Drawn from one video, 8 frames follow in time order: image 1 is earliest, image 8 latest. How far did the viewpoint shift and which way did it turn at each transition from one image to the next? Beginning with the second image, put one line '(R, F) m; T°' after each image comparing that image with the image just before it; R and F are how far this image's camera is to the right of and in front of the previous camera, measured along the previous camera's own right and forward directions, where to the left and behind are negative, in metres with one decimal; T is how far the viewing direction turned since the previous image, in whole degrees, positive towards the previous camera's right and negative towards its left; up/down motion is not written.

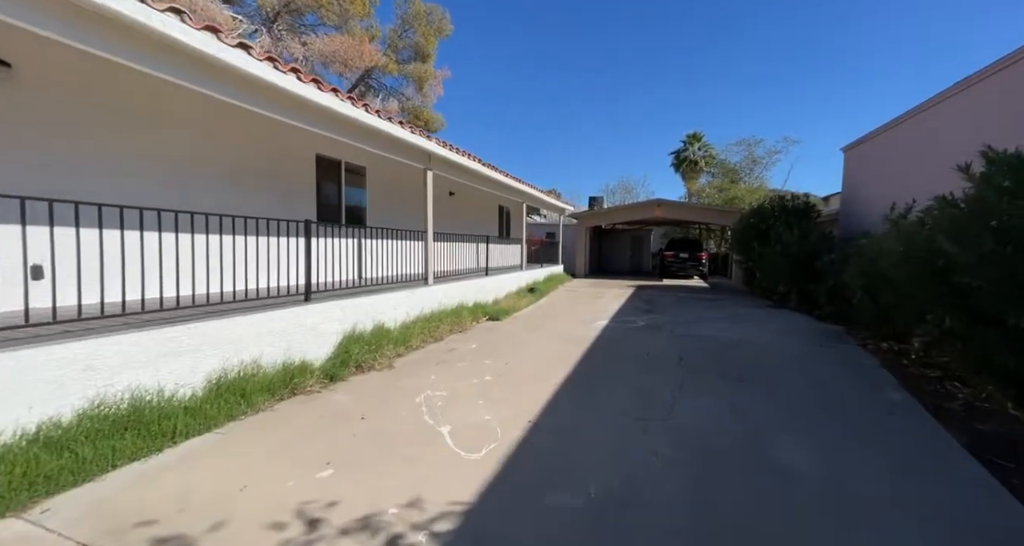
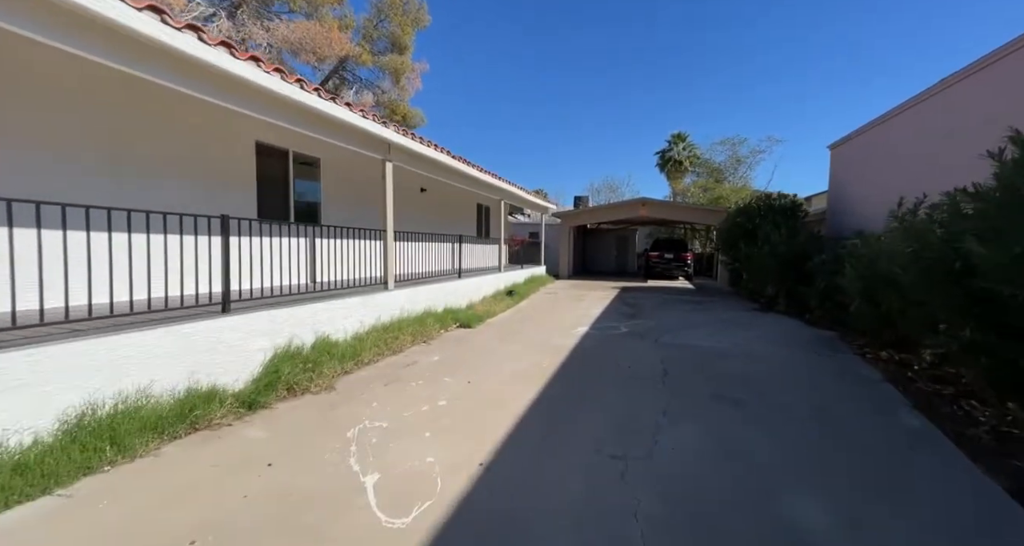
(+0.3, +0.6) m; +2°
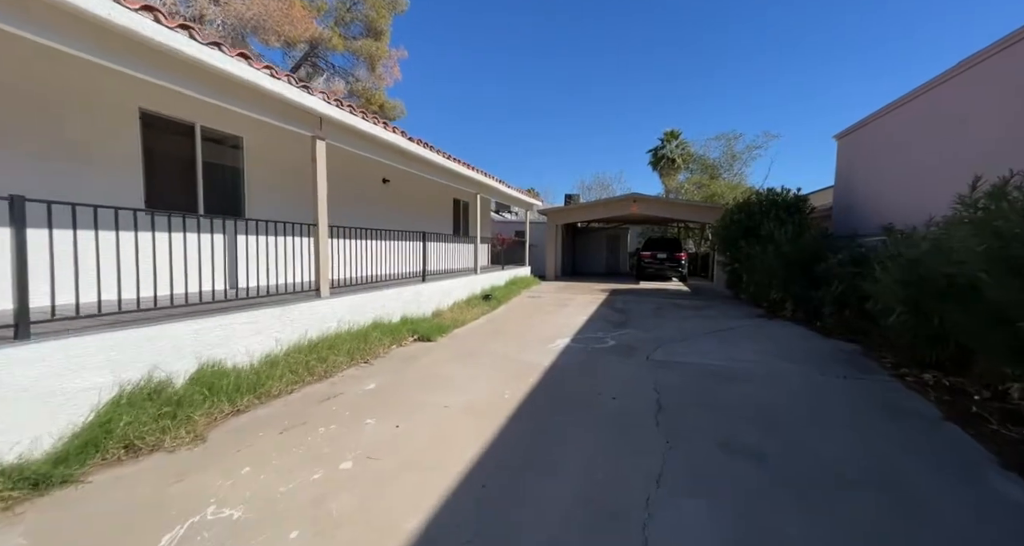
(+0.4, +1.0) m; +1°
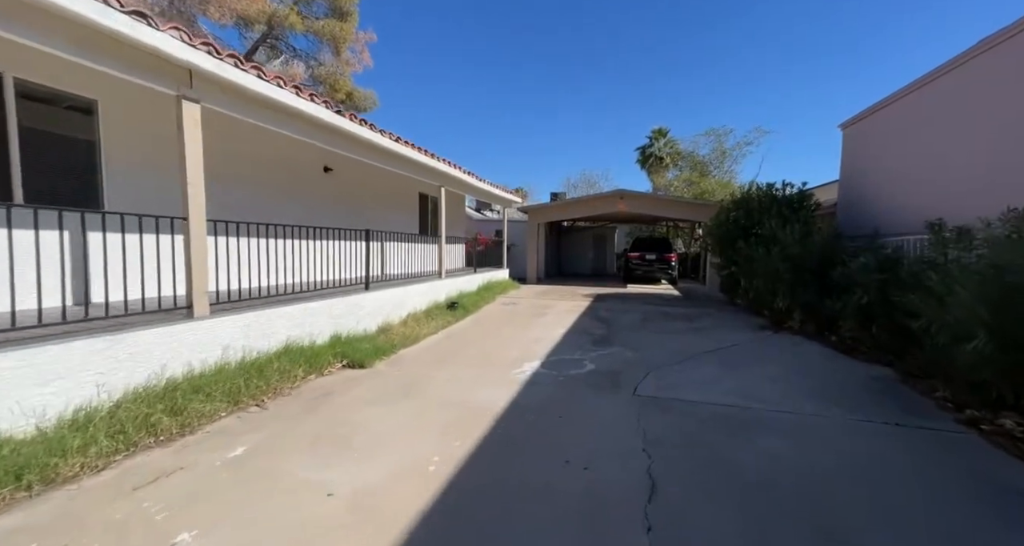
(+0.4, +1.1) m; +2°
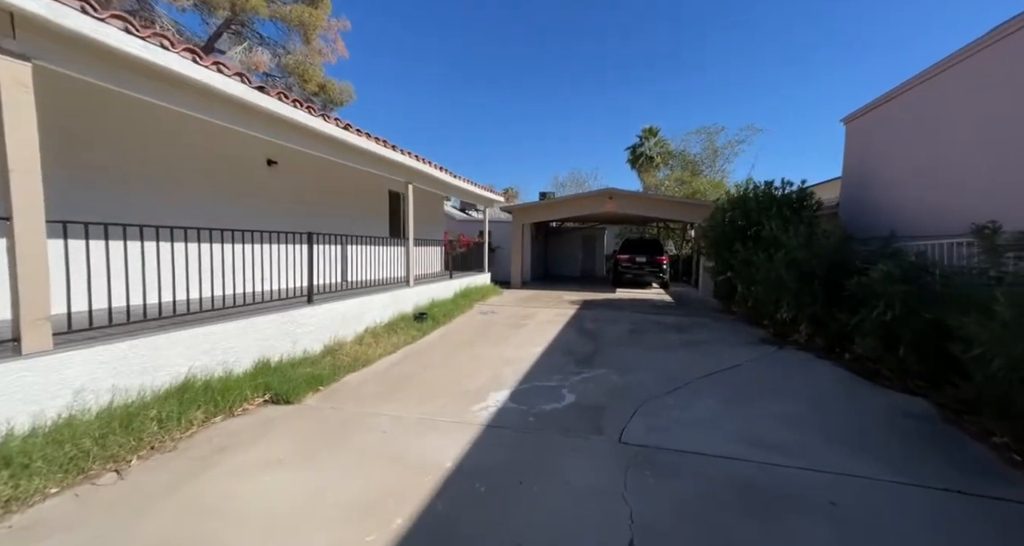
(+0.3, +0.8) m; +1°
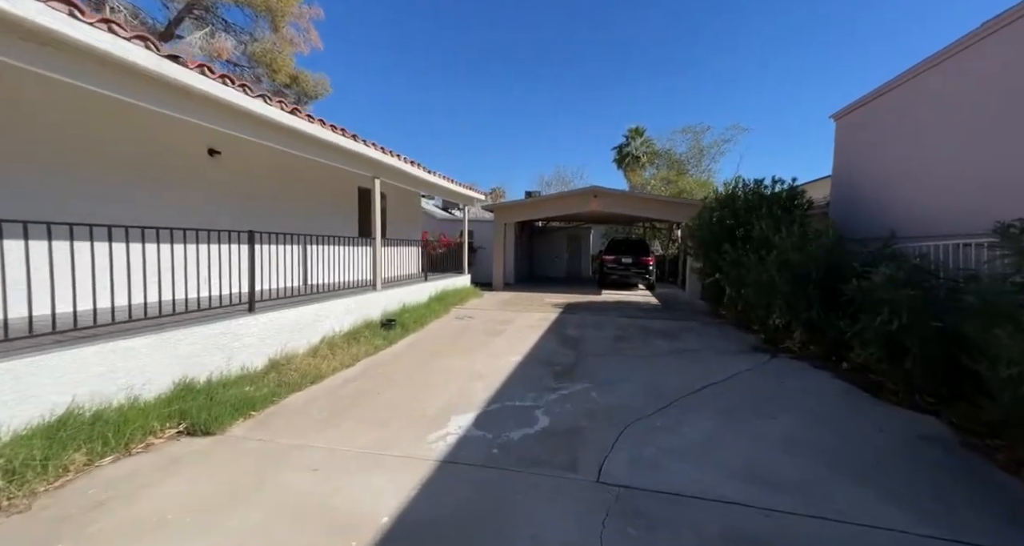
(+0.2, +0.5) m; +2°
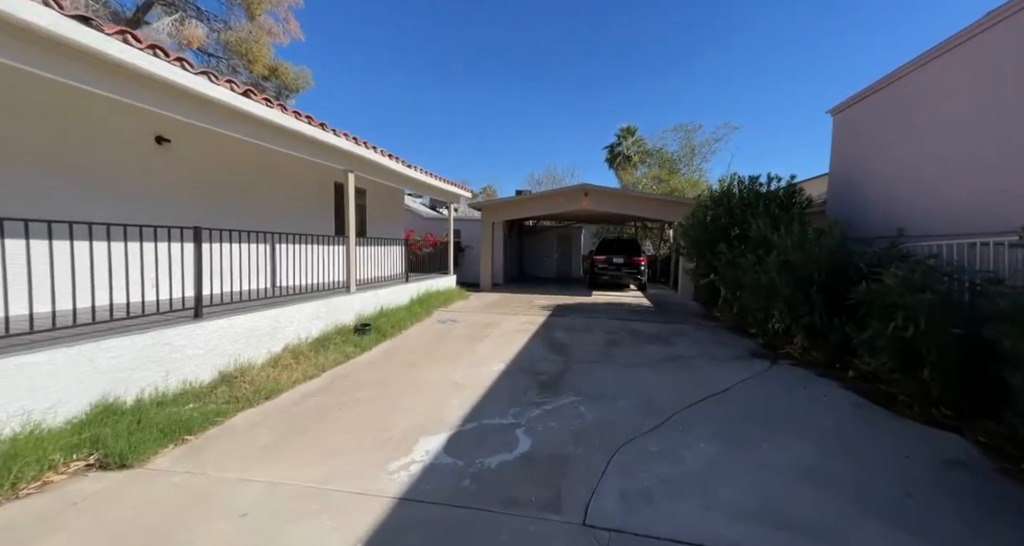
(+0.1, +0.4) m; +1°
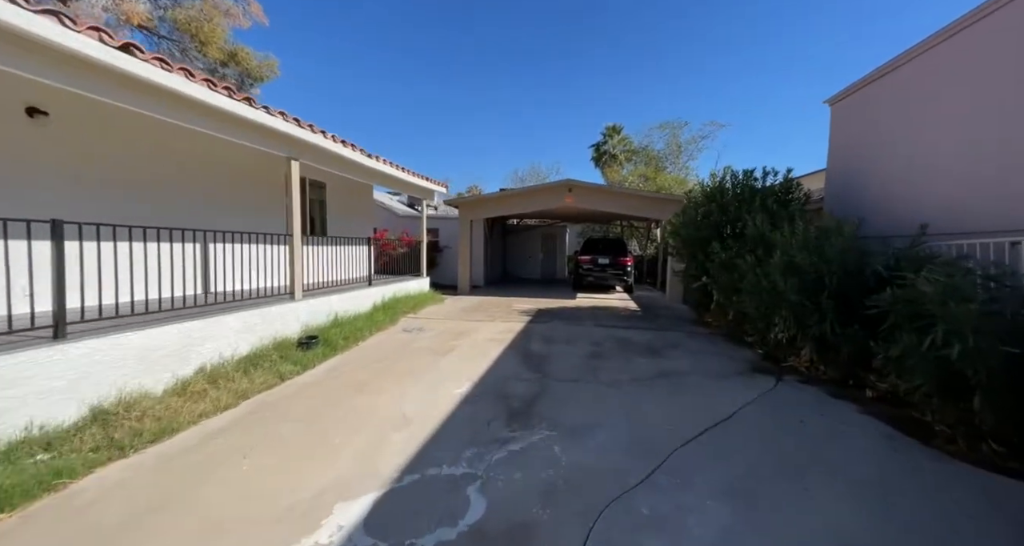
(+0.3, +0.7) m; +2°
